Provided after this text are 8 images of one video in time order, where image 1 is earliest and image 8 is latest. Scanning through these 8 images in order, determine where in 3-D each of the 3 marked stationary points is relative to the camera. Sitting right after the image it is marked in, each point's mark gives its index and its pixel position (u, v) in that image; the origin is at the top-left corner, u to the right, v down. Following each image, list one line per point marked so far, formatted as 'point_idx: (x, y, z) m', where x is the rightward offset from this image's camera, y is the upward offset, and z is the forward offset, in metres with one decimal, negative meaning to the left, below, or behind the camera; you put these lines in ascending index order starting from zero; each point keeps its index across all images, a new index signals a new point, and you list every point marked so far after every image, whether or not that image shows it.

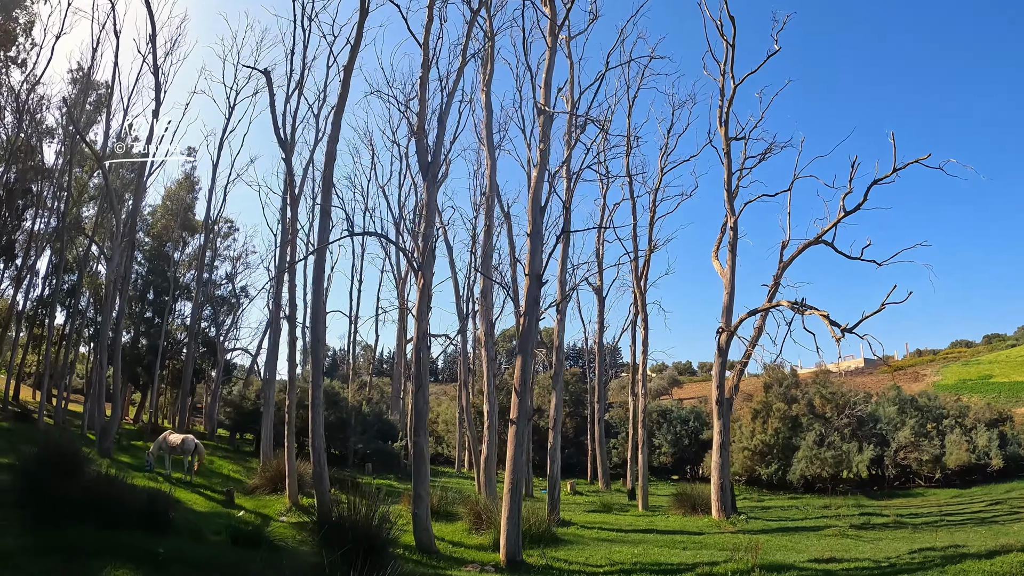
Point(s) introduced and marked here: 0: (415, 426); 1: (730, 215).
0: (-1.6, -2.3, +10.1) m
1: (+5.7, +1.9, +16.4) m
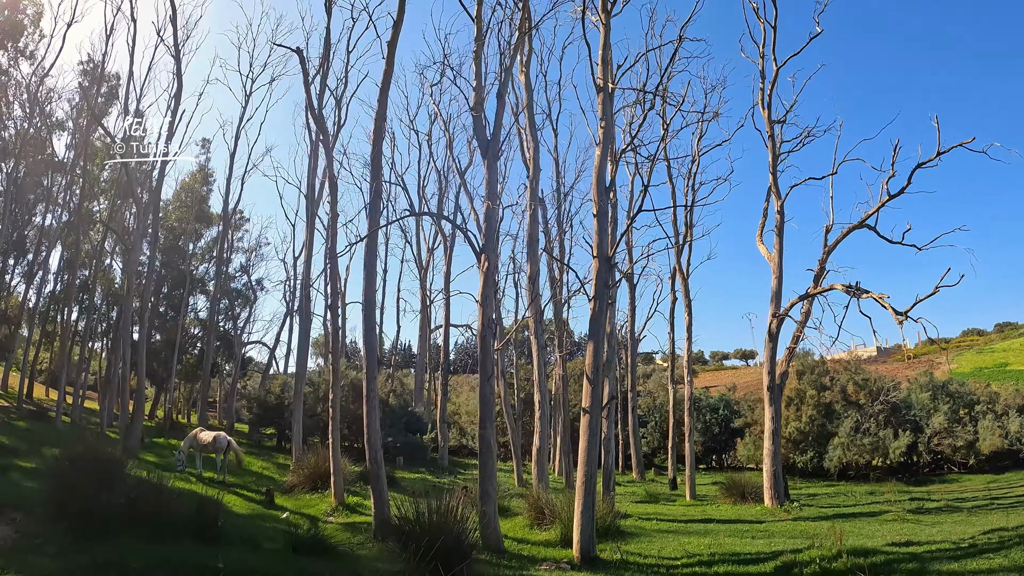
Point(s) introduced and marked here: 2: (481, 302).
0: (-0.5, -2.0, +9.8) m
1: (+6.8, +2.3, +16.2) m
2: (-0.5, -0.2, +10.0) m
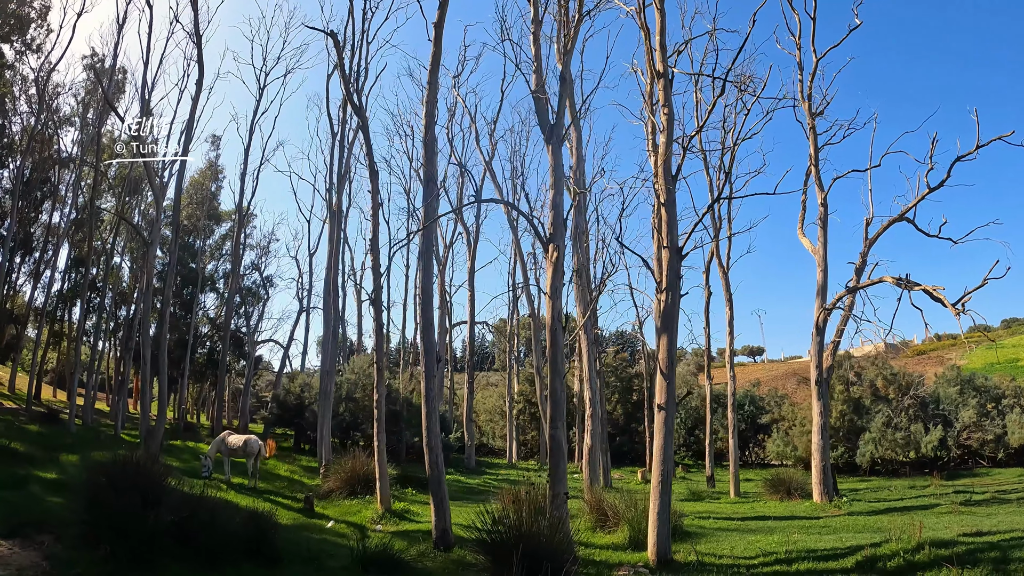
0: (+0.6, -1.9, +9.5) m
1: (+7.7, +2.4, +16.0) m
2: (+0.6, -0.1, +9.7) m
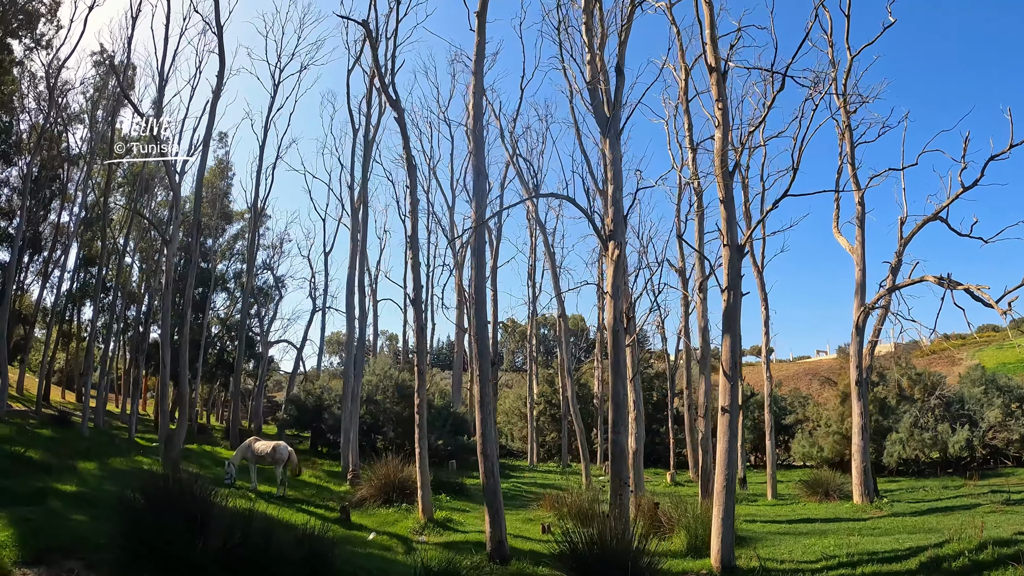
0: (+1.5, -1.9, +9.3) m
1: (+8.5, +2.5, +15.8) m
2: (+1.5, -0.1, +9.5) m
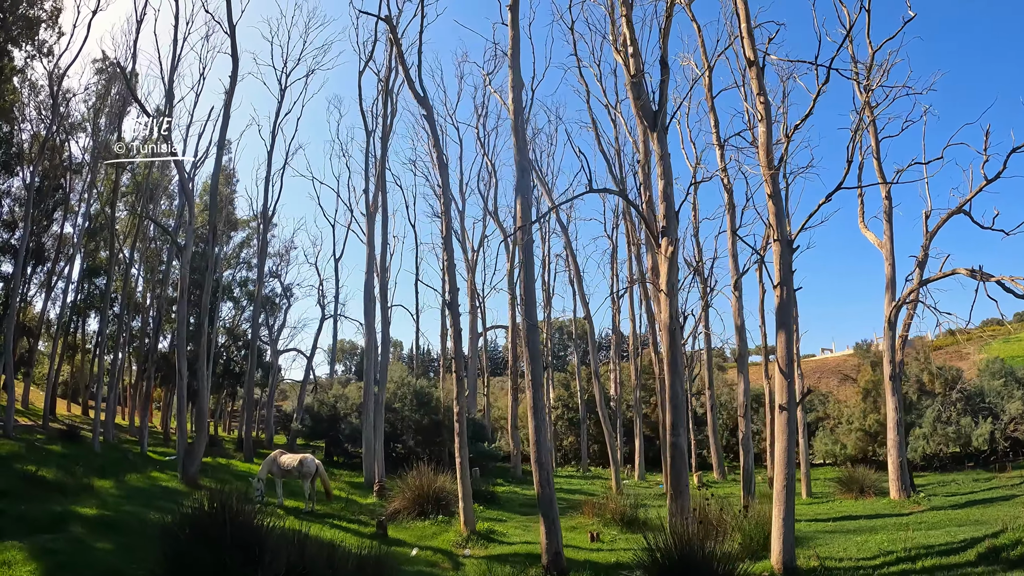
0: (+2.3, -1.9, +9.1) m
1: (+9.1, +2.6, +15.7) m
2: (+2.2, 0.0, +9.3) m
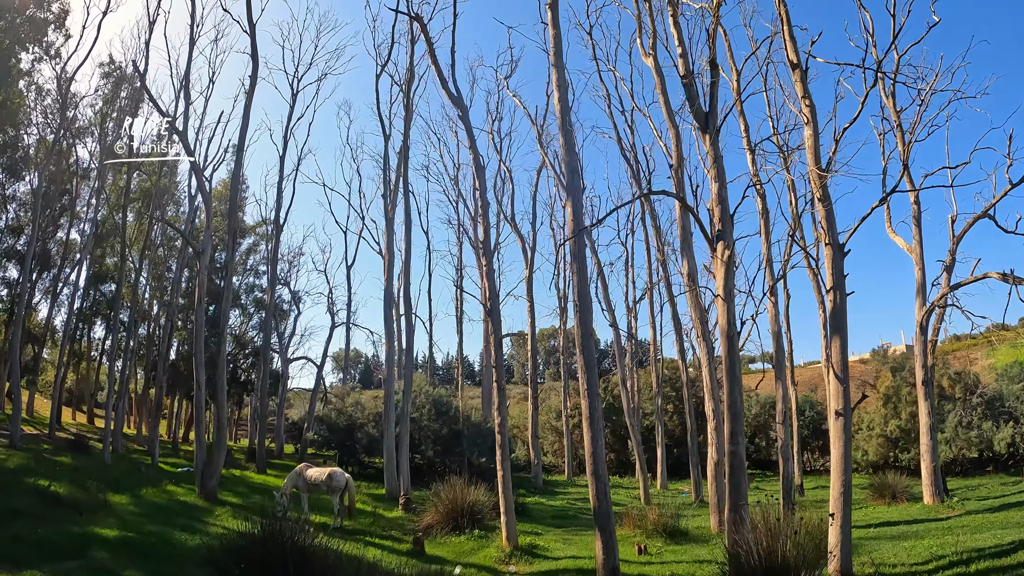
0: (+3.0, -1.9, +8.9) m
1: (+9.8, +2.5, +15.7) m
2: (+3.0, -0.1, +9.1) m
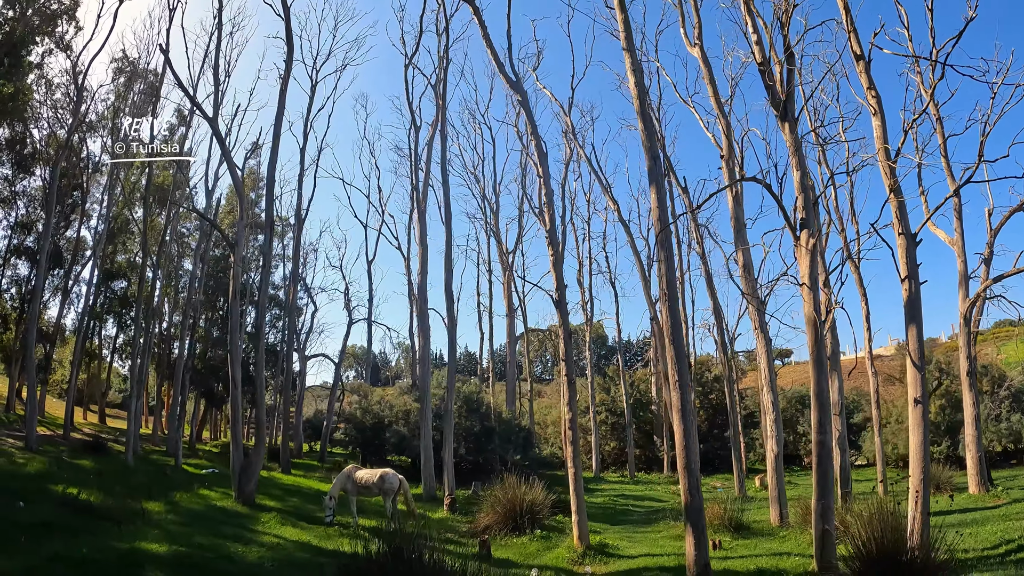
0: (+4.2, -1.8, +8.7) m
1: (+10.8, +2.6, +15.7) m
2: (+4.1, +0.1, +9.0) m
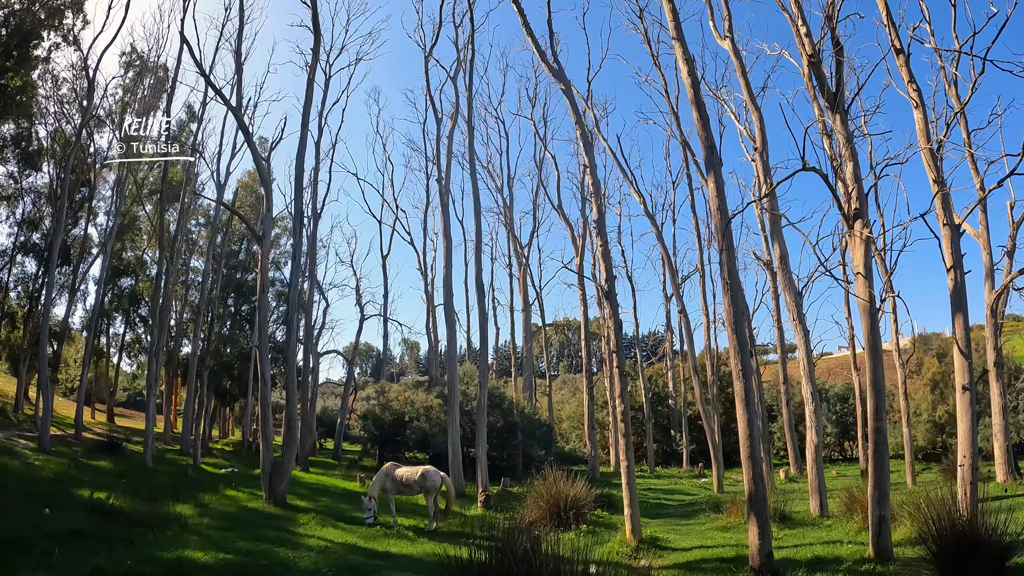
0: (+5.0, -1.7, +8.8) m
1: (+11.5, +2.8, +15.8) m
2: (+4.9, +0.2, +9.0) m
